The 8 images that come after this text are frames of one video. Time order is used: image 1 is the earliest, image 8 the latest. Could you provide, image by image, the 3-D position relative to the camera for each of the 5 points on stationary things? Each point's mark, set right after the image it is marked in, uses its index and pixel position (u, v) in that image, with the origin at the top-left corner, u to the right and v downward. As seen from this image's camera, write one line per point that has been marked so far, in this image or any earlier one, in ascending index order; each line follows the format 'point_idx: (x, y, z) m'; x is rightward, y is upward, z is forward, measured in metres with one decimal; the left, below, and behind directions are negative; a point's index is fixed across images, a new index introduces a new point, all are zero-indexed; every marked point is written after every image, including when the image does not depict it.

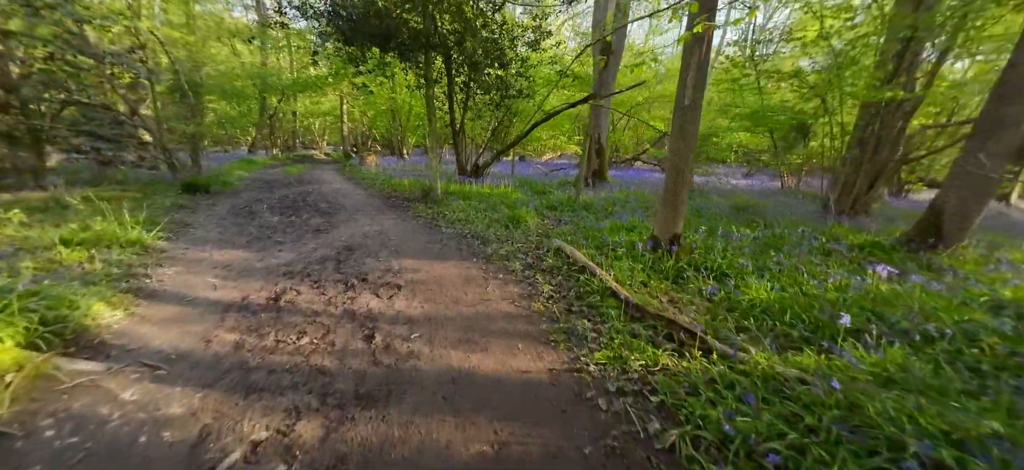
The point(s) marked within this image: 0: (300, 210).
0: (-5.2, +0.6, +8.0) m
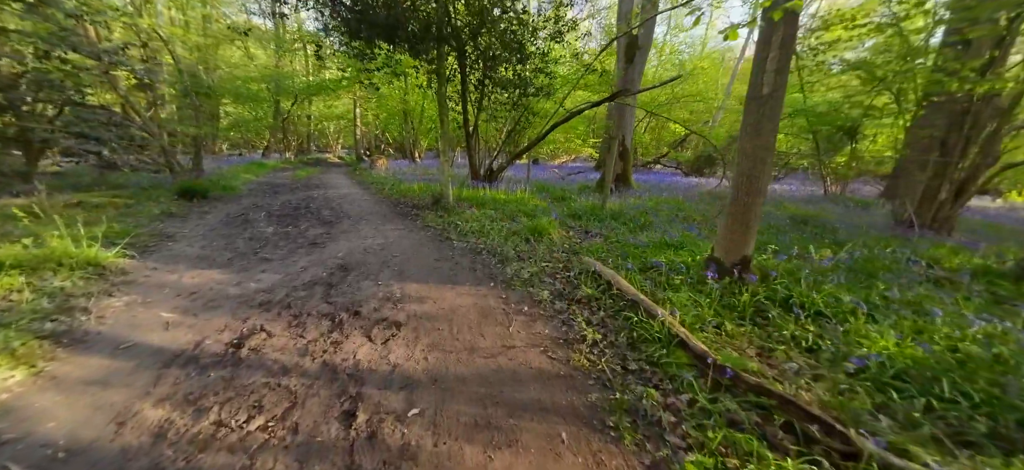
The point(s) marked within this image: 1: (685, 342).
0: (-4.8, +0.4, +7.3) m
1: (+1.4, -0.8, +2.6) m
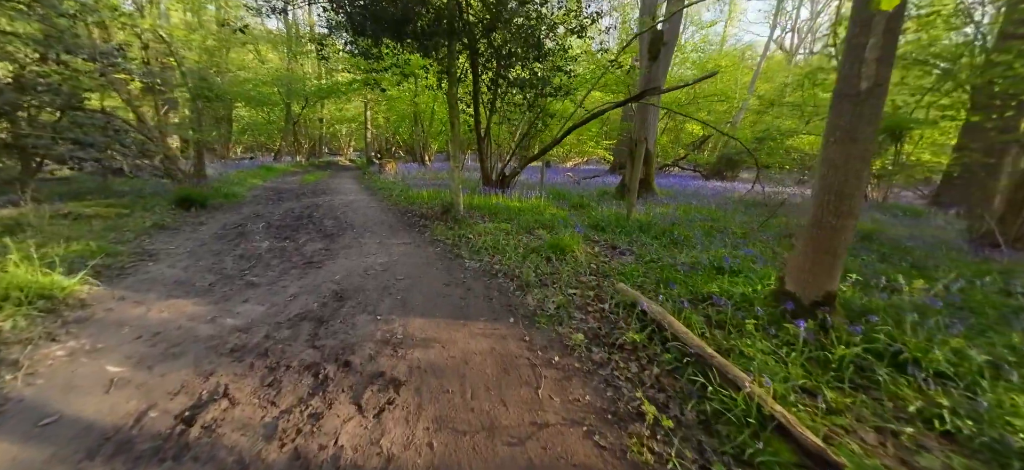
0: (-4.4, +0.1, +6.8) m
1: (+1.6, -1.1, +1.9) m
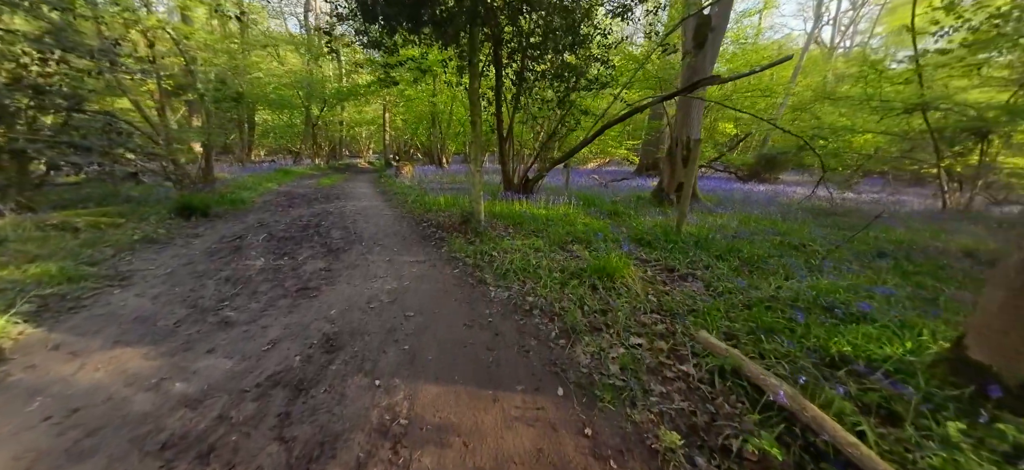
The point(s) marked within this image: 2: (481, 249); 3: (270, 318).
0: (-3.9, -0.1, +6.0) m
1: (+1.8, -1.4, +0.8) m
2: (-0.5, -0.2, +5.3) m
3: (-2.4, -0.8, +3.3) m
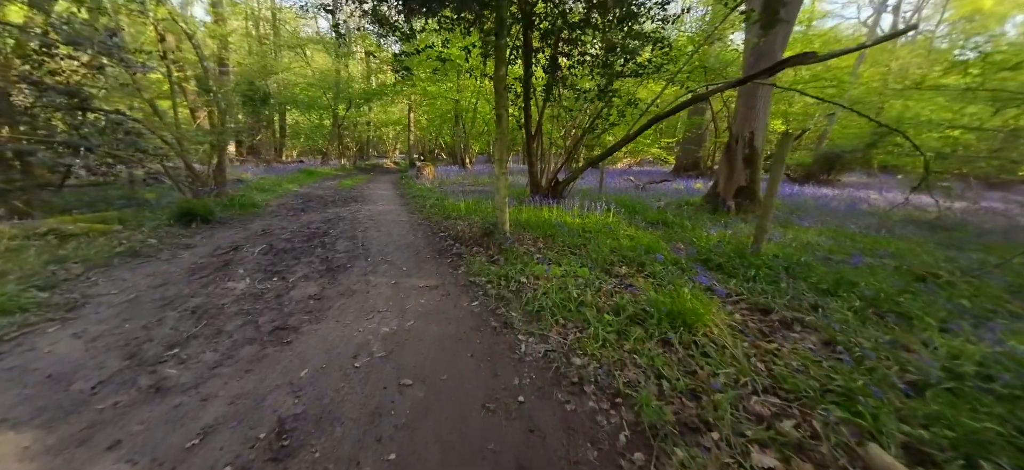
0: (-3.4, -0.3, +5.2) m
1: (+1.9, -1.7, -0.4) m
2: (-0.1, -0.5, +4.3) m
3: (-2.2, -1.1, +2.4) m
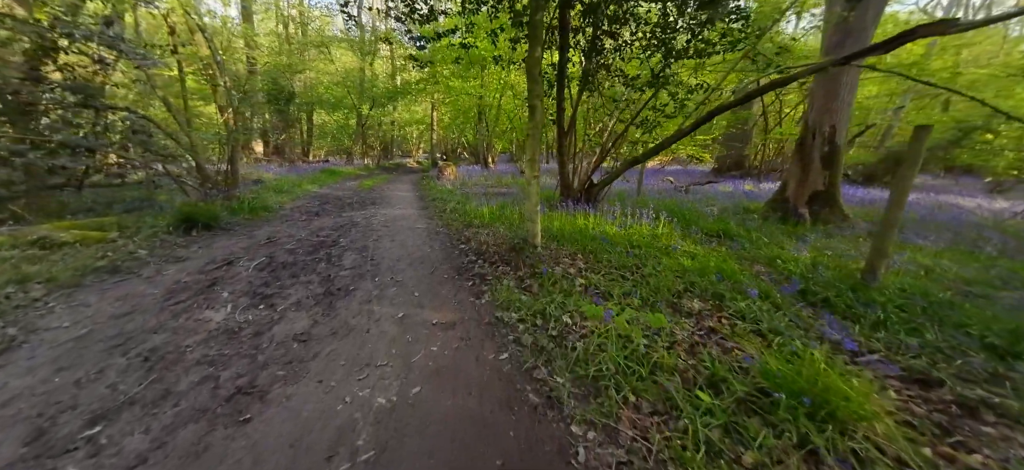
0: (-2.9, -0.5, +4.5) m
1: (+2.0, -2.0, -1.4) m
2: (+0.3, -0.7, +3.3) m
3: (-1.9, -1.3, +1.6) m
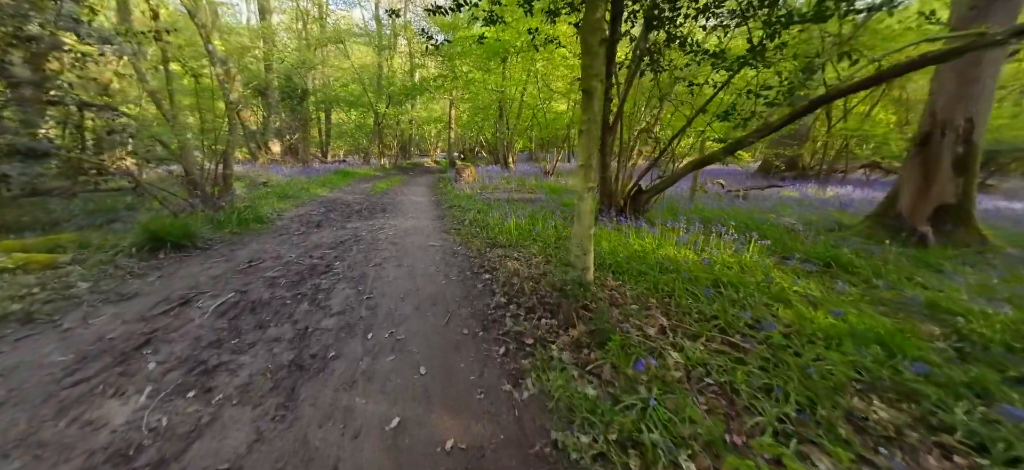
0: (-2.4, -0.9, +3.4) m
1: (+2.2, -2.4, -2.8) m
2: (+0.7, -1.1, +2.0) m
3: (-1.6, -1.7, +0.4) m
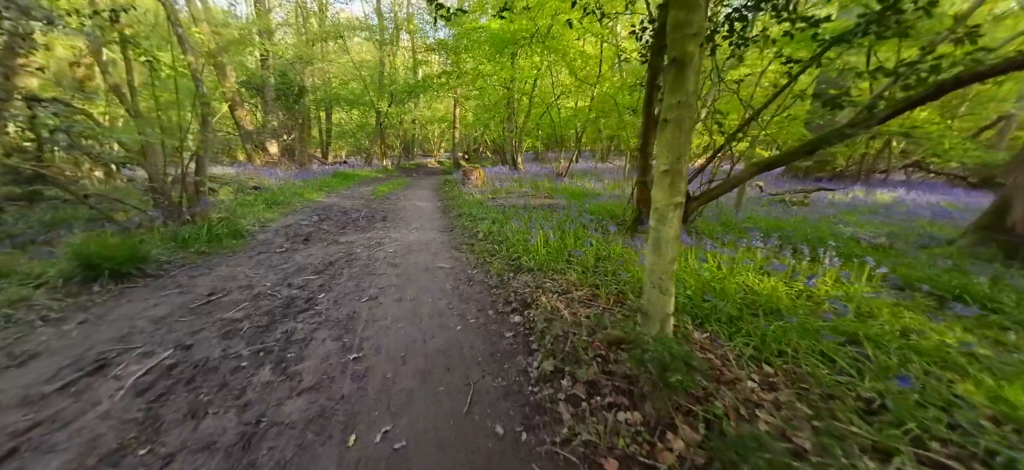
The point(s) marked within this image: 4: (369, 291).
0: (-2.1, -1.2, +2.3) m
1: (+2.5, -2.7, -3.9) m
2: (+1.1, -1.4, +0.9) m
3: (-1.2, -2.0, -0.6) m
4: (-1.7, -0.7, +4.0) m
